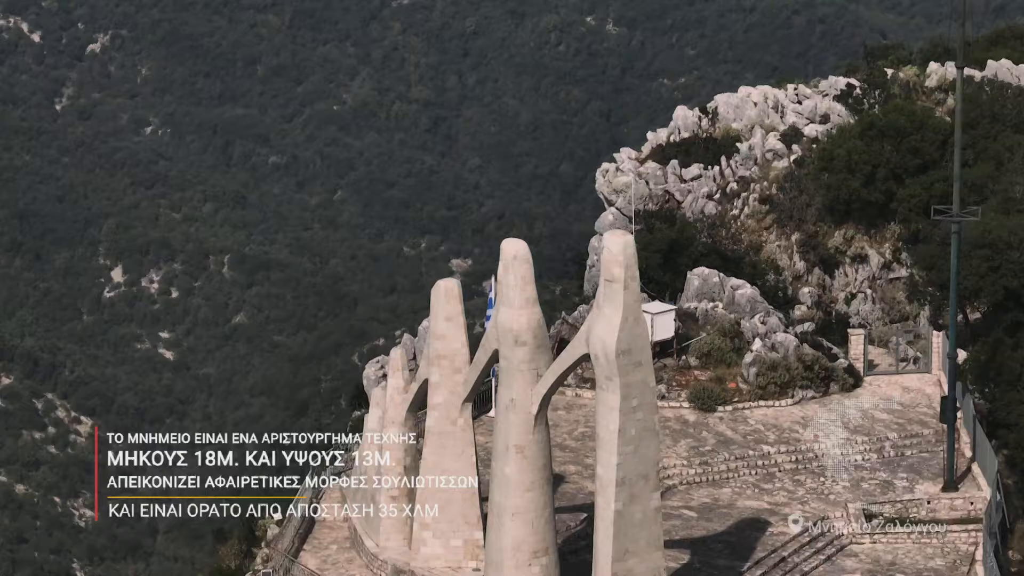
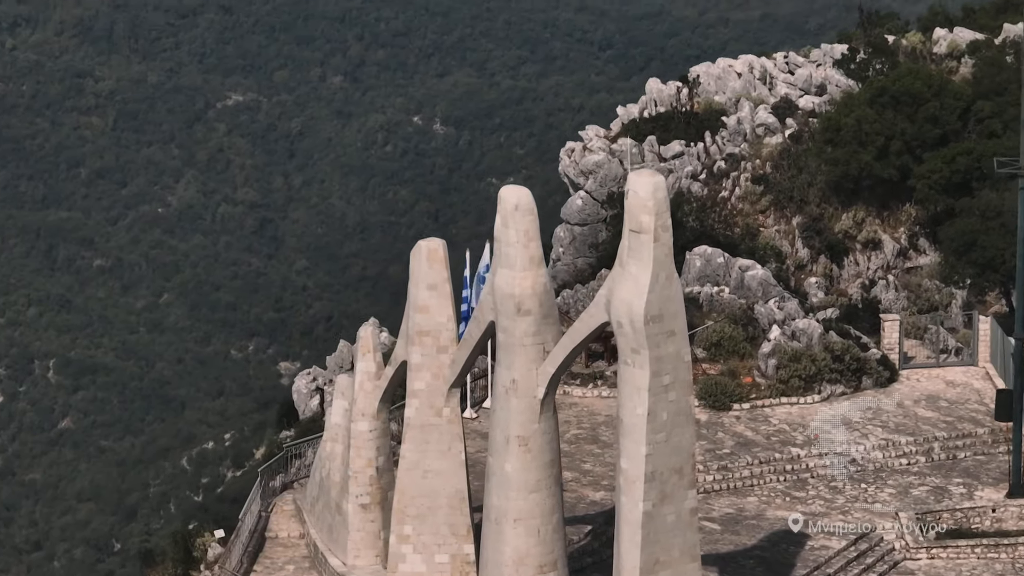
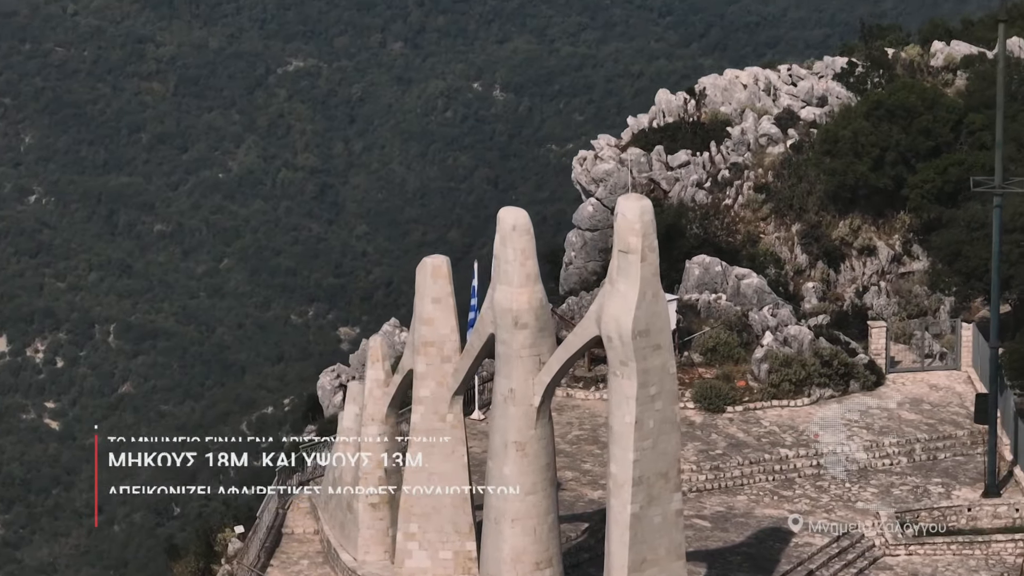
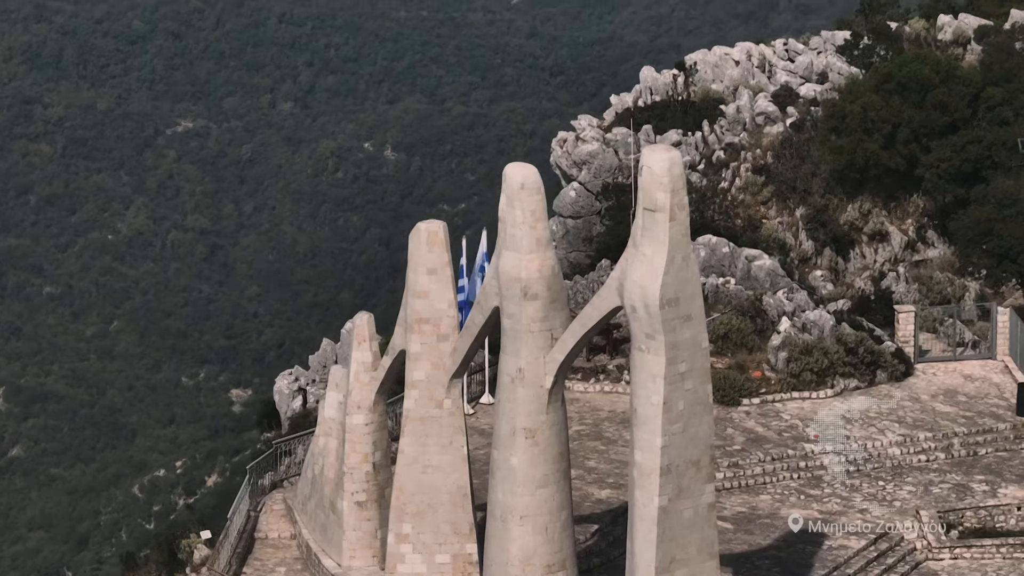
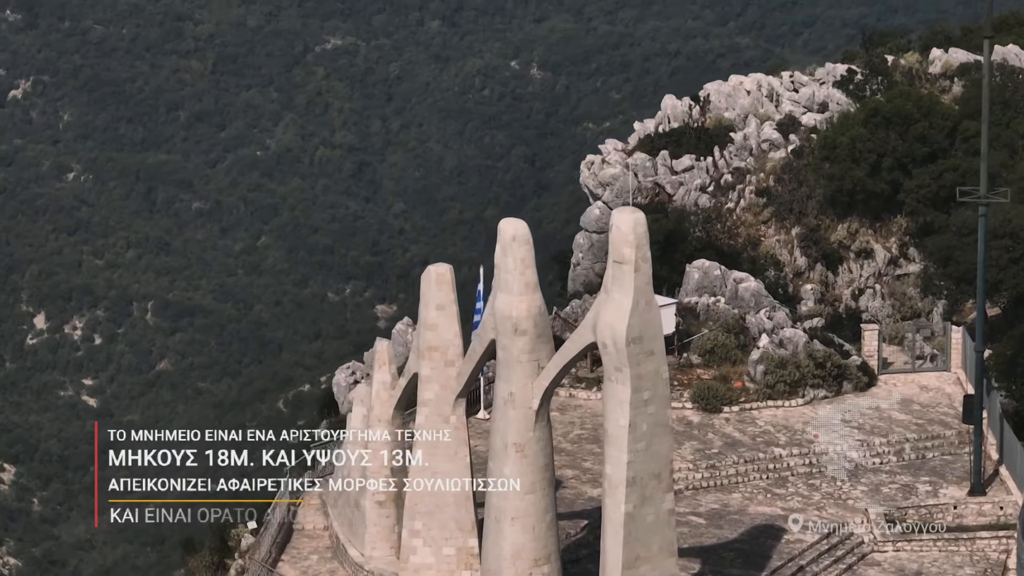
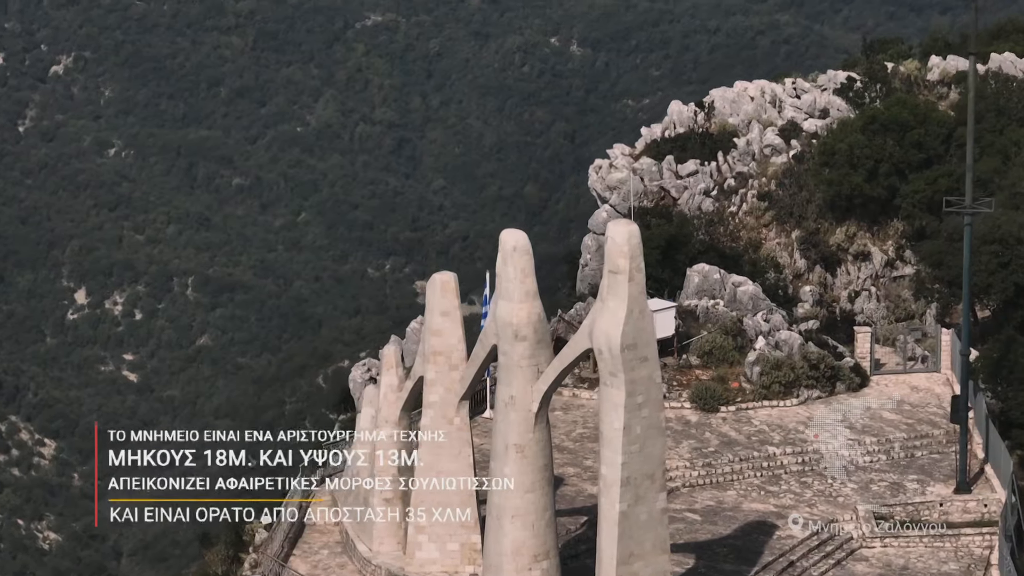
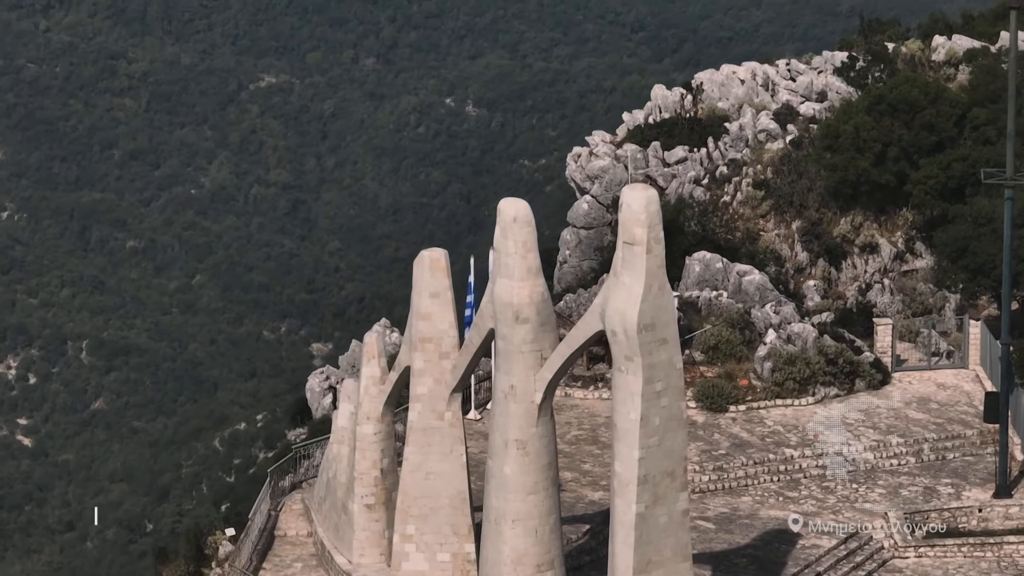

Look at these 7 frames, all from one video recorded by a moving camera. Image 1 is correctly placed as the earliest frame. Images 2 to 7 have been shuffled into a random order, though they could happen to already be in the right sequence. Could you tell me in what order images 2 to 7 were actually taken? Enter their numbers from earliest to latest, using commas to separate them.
6, 5, 3, 7, 2, 4
